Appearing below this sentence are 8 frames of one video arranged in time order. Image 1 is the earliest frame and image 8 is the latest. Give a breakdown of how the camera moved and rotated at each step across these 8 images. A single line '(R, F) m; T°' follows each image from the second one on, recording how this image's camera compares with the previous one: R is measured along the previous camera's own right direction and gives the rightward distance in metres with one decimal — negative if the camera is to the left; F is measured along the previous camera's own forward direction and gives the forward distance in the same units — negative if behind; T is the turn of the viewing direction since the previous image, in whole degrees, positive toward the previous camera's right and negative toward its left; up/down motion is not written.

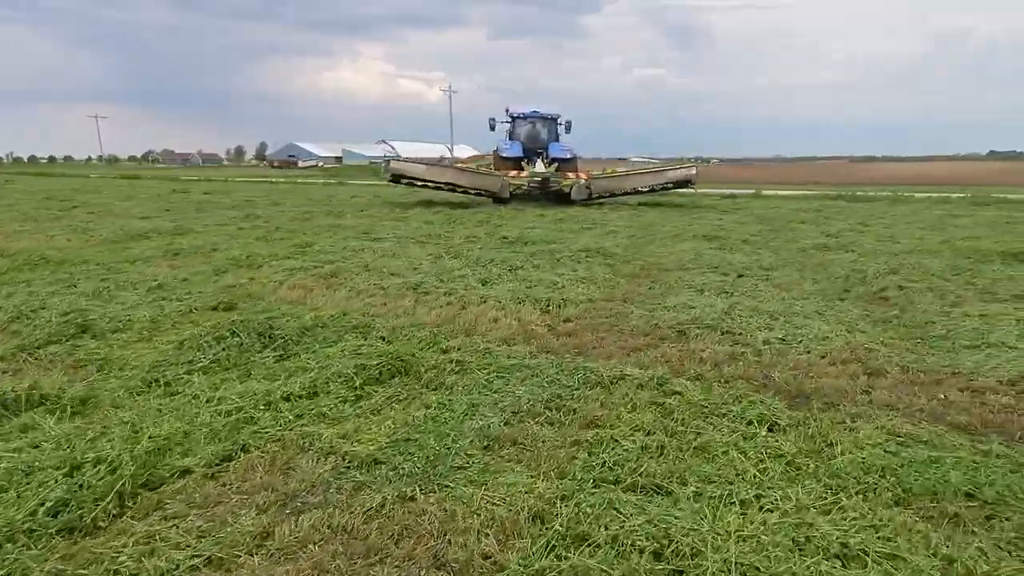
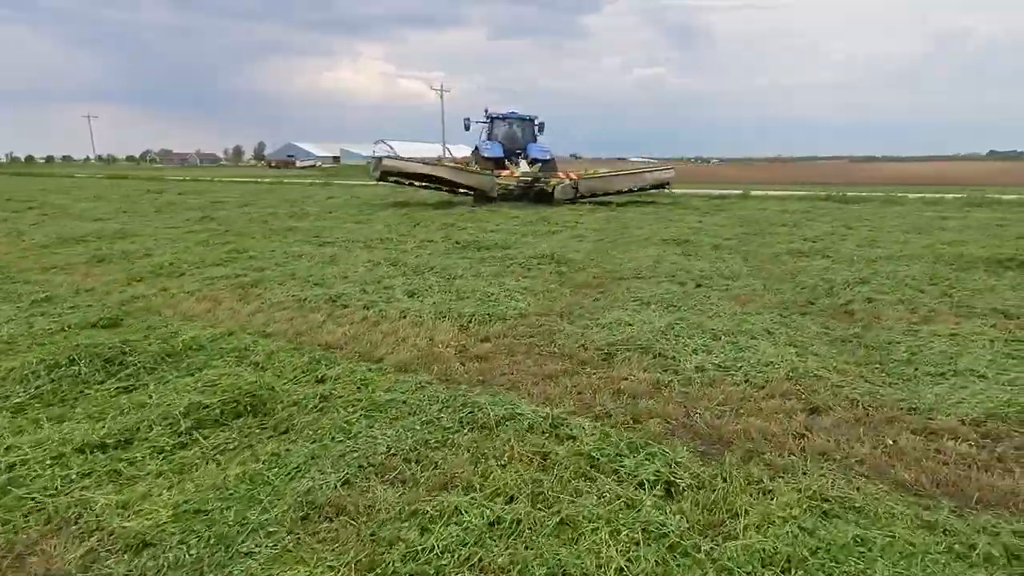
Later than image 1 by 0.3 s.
(+0.6, +0.5) m; 0°
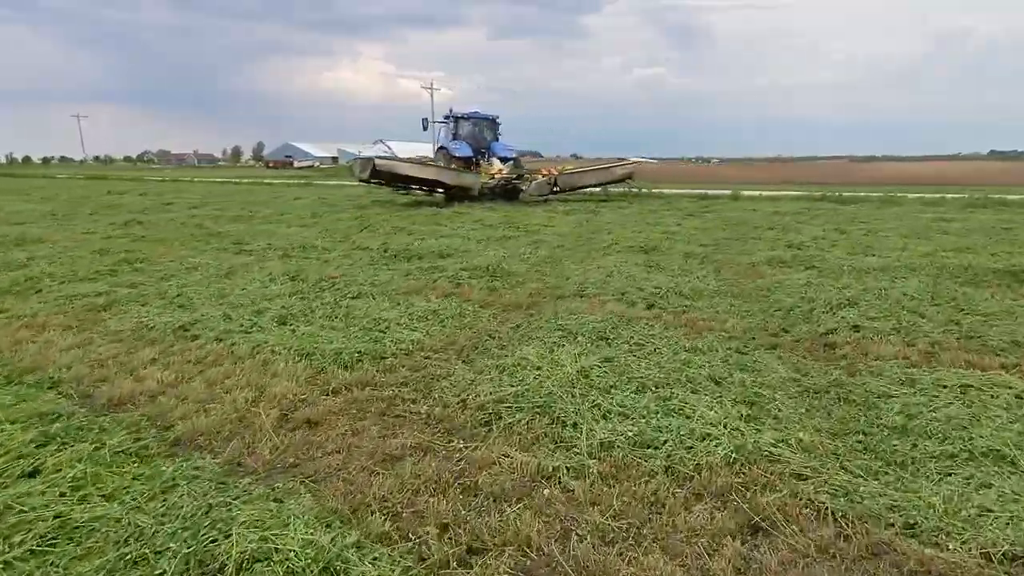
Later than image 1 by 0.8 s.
(+0.7, +1.1) m; 0°
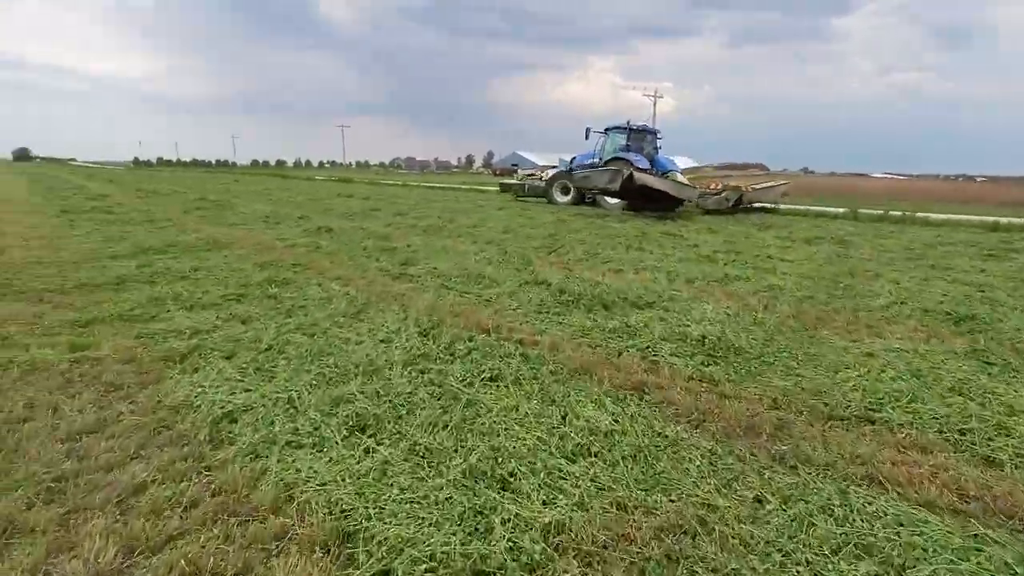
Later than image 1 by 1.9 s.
(-0.1, +1.9) m; -19°
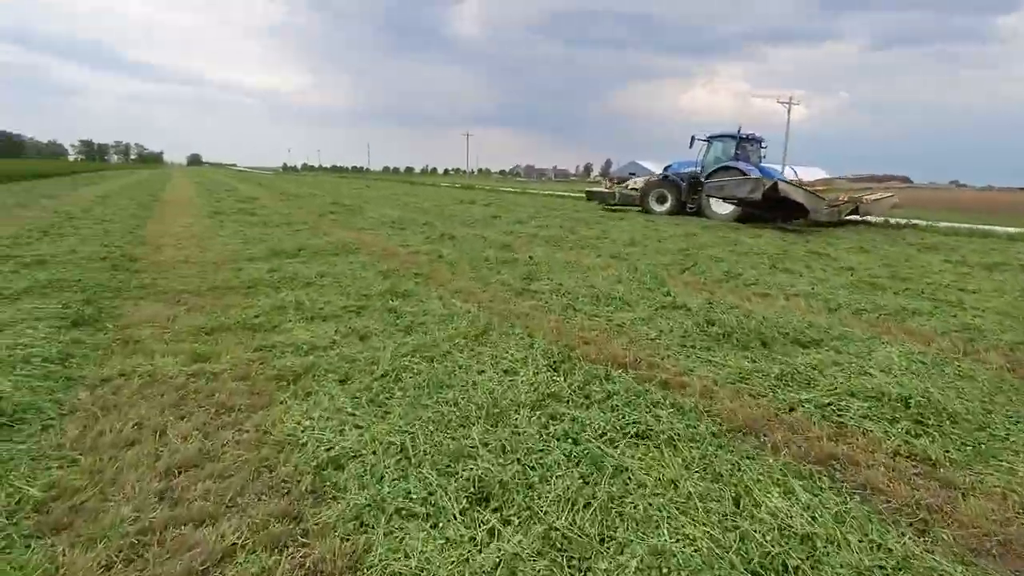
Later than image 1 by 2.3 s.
(-0.2, +0.5) m; -10°
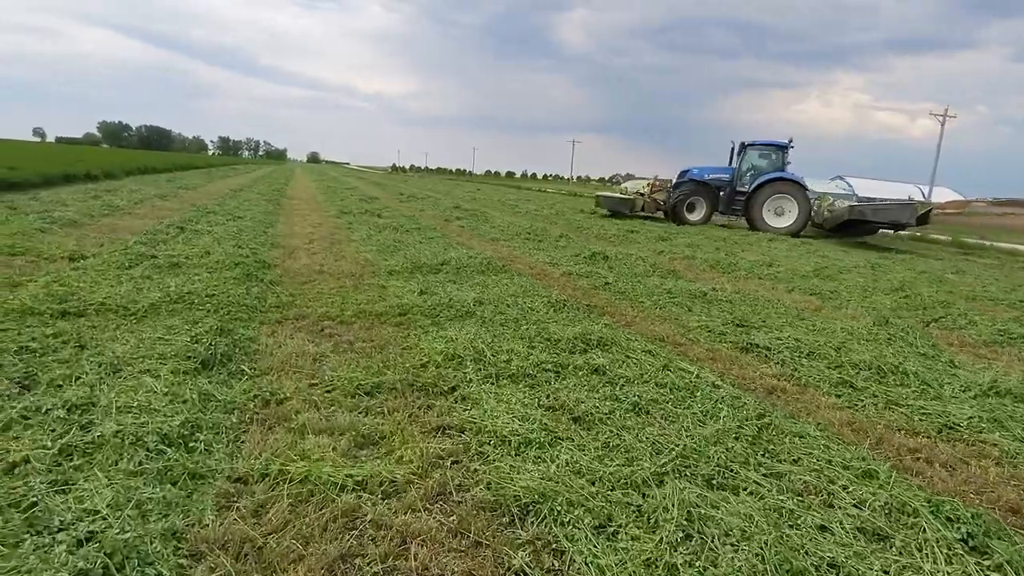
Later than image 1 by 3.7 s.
(-1.0, +1.3) m; -9°
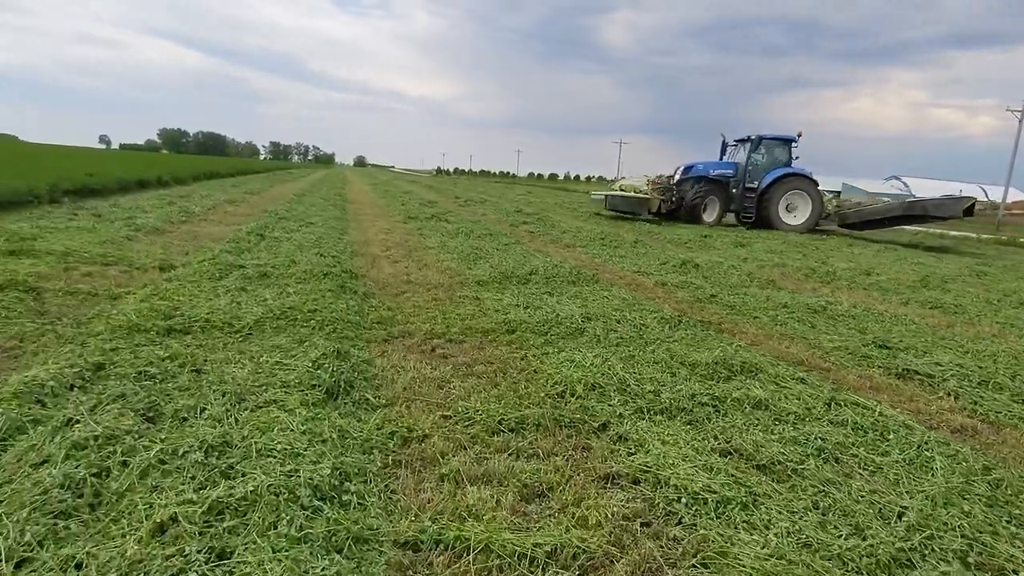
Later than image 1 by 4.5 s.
(-0.6, +0.4) m; -4°
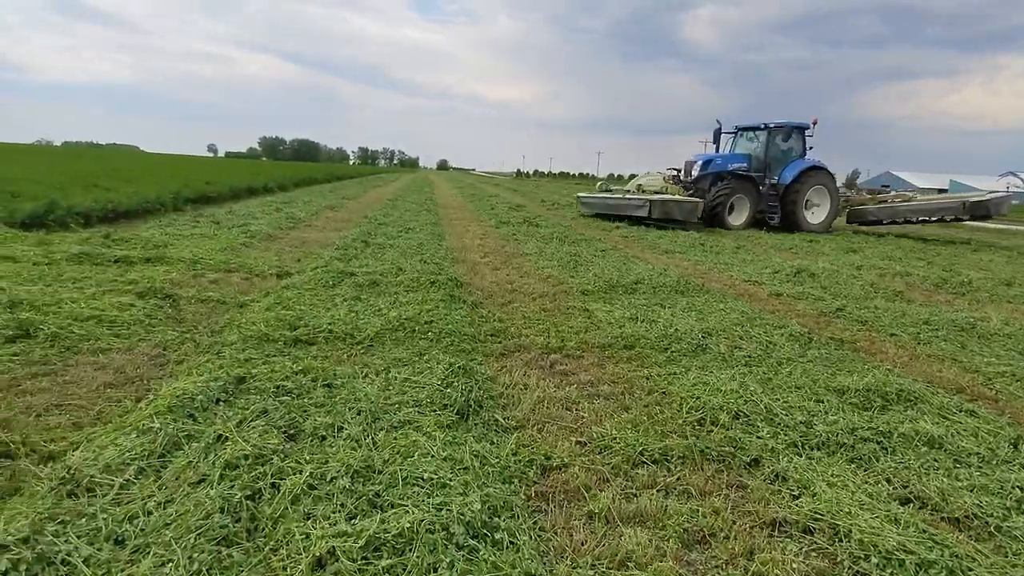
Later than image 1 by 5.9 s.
(-0.3, +0.1) m; -7°
